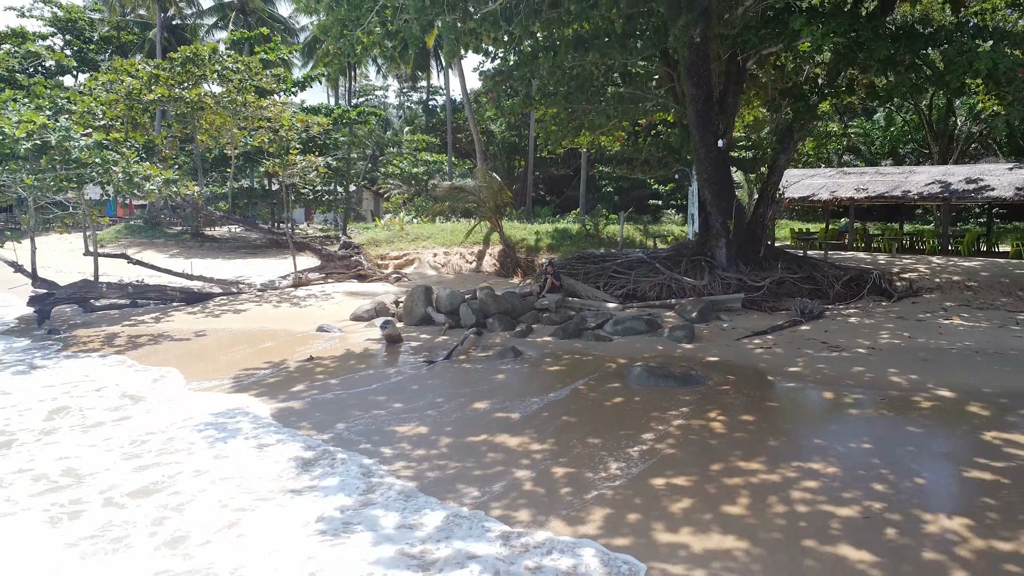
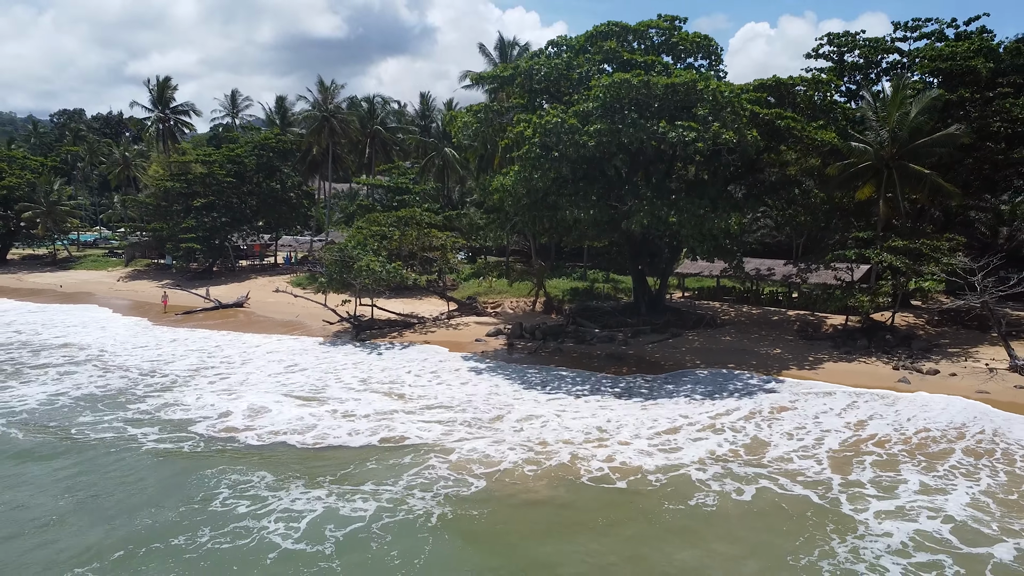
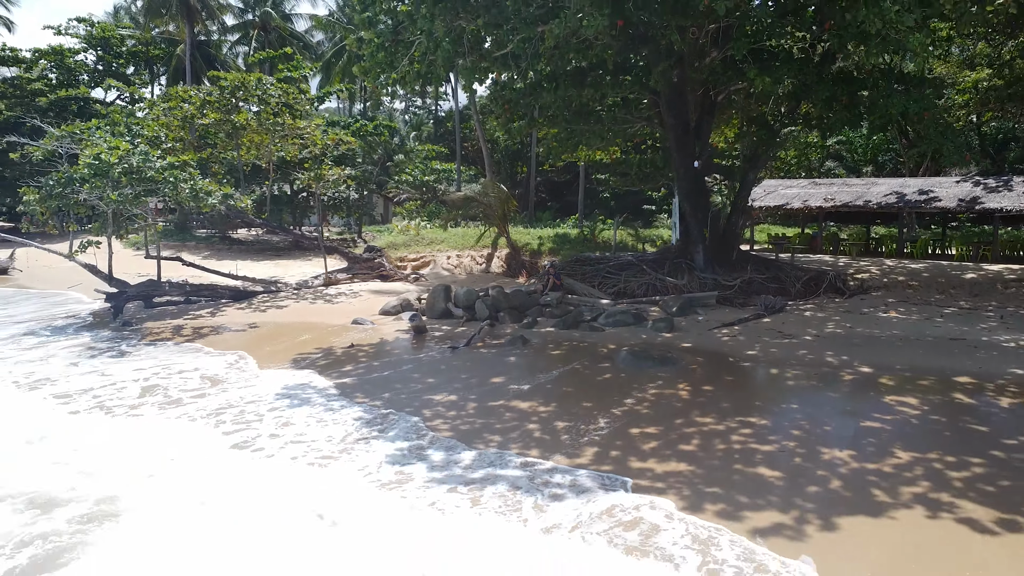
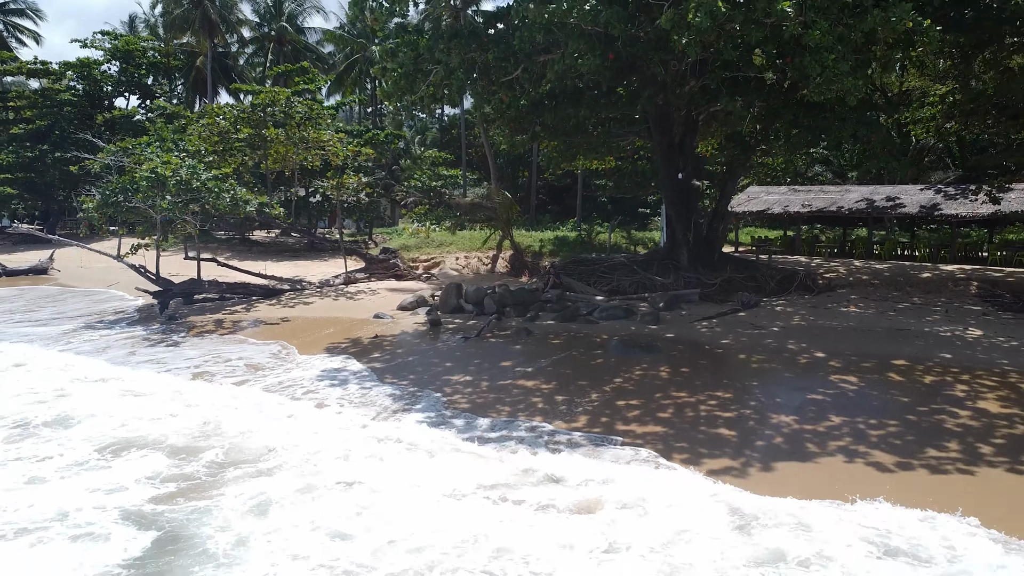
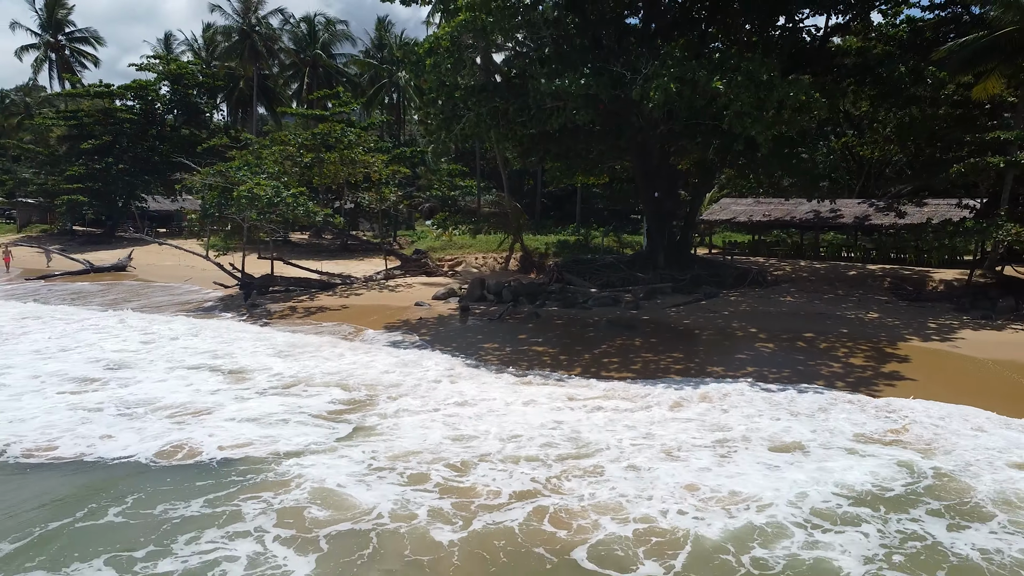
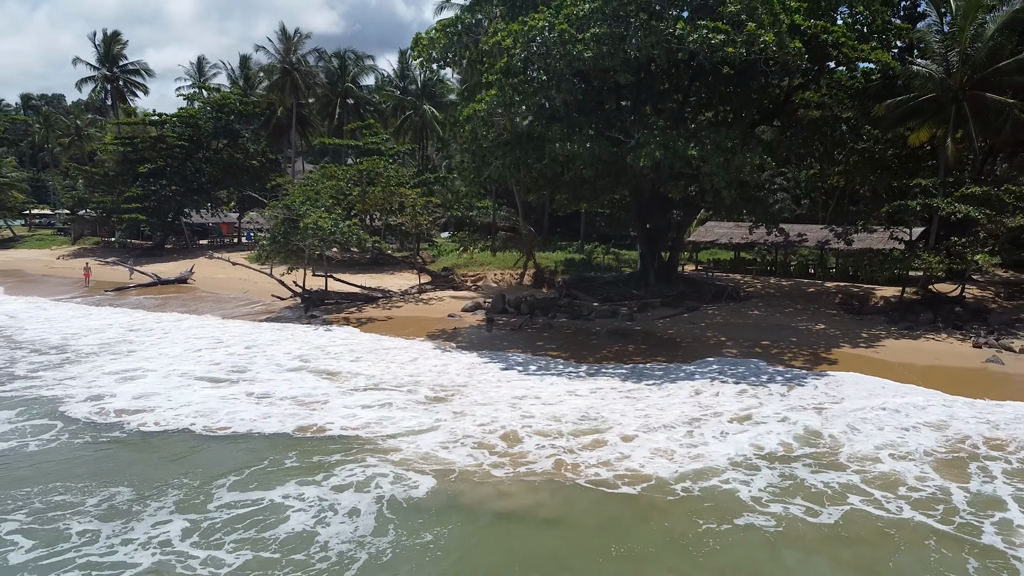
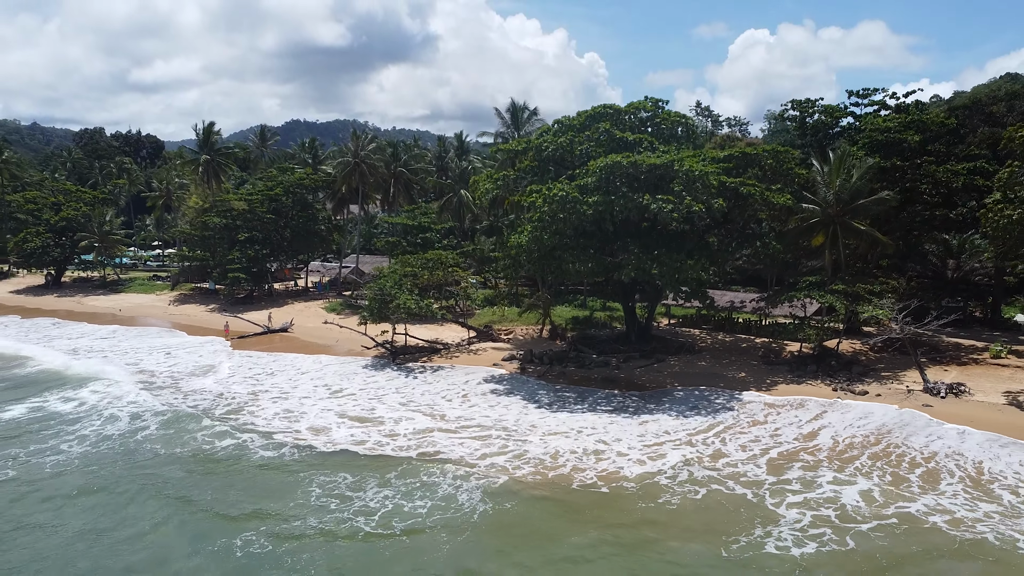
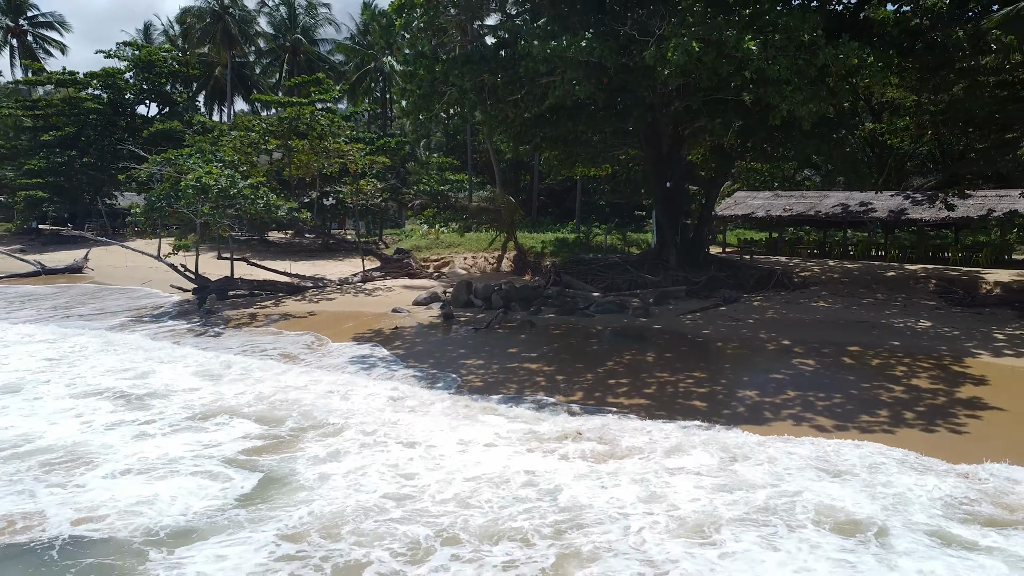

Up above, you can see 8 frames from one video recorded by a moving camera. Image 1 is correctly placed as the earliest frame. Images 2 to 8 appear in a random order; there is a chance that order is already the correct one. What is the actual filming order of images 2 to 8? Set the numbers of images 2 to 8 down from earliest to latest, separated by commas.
3, 4, 8, 5, 6, 2, 7
